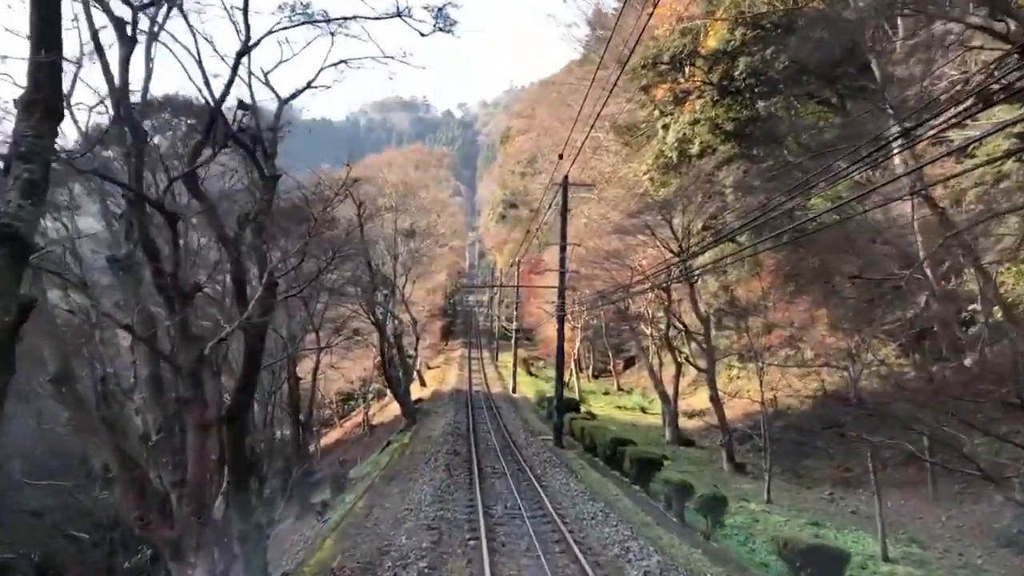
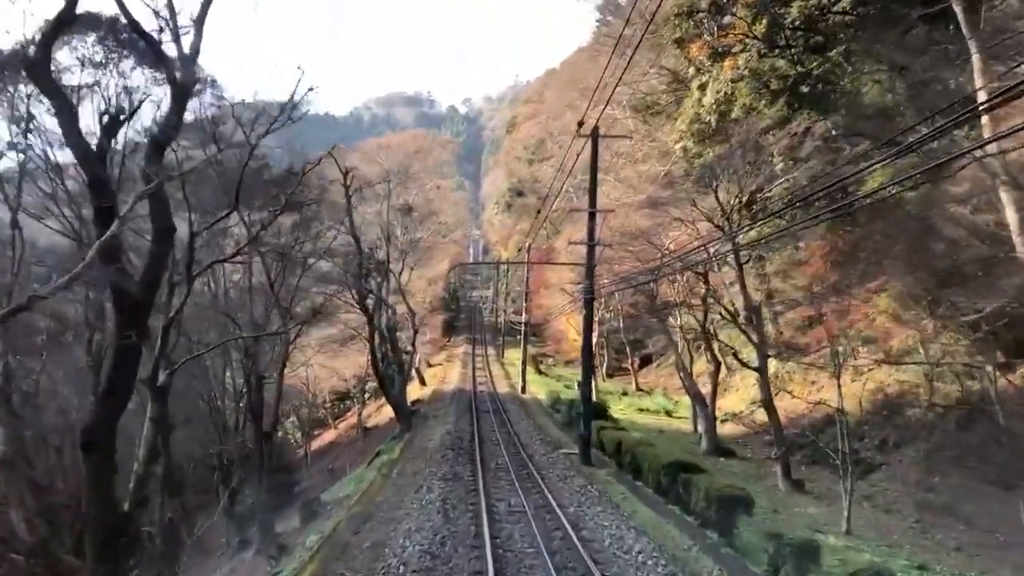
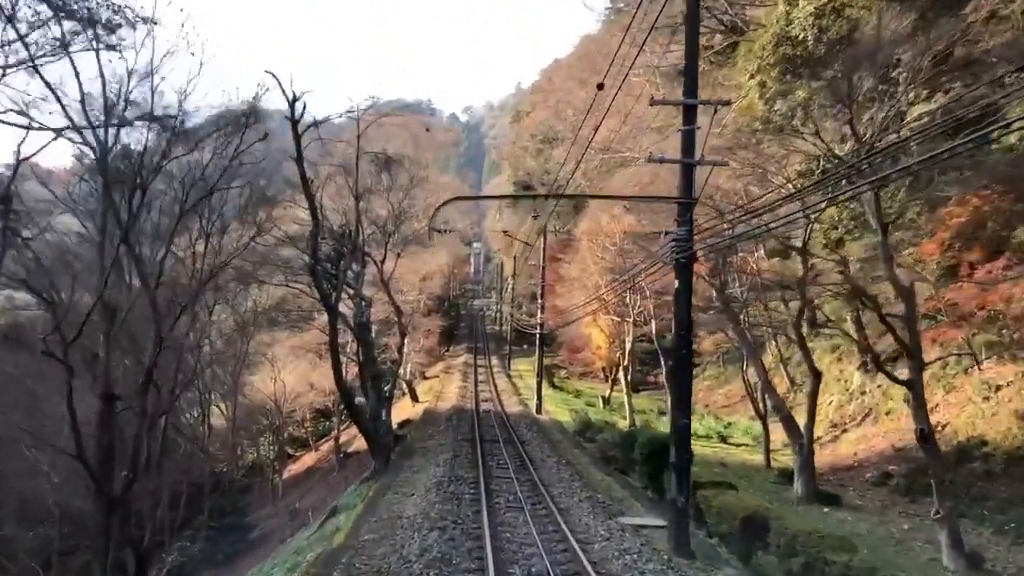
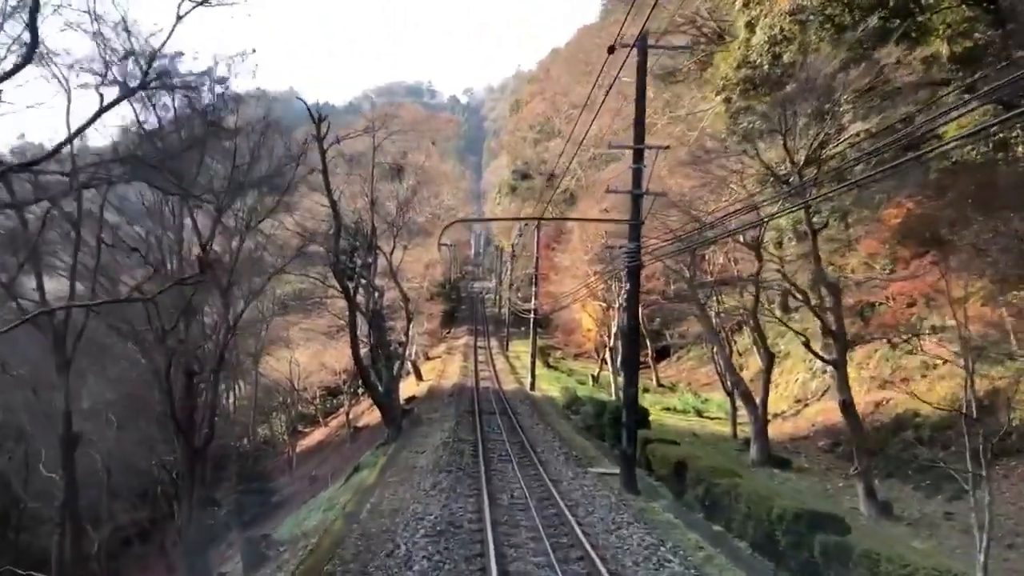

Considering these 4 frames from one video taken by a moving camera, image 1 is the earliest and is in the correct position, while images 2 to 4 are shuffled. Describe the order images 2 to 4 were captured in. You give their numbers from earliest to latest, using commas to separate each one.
2, 4, 3
